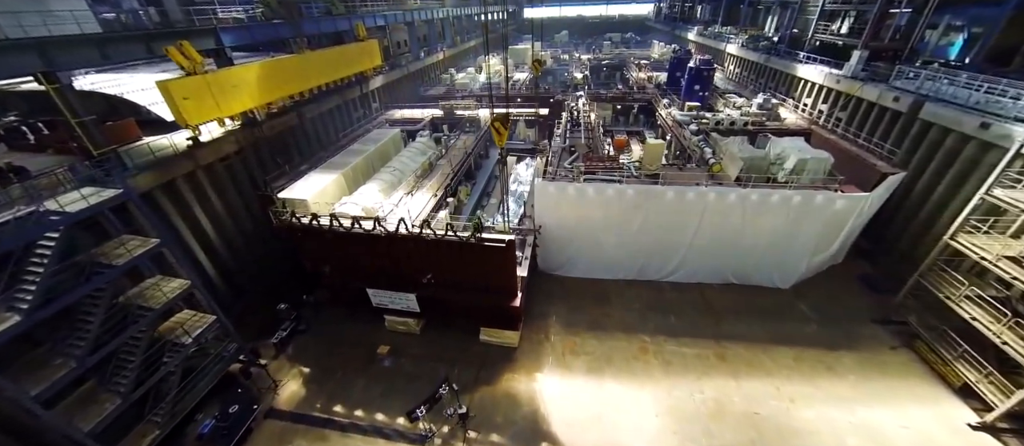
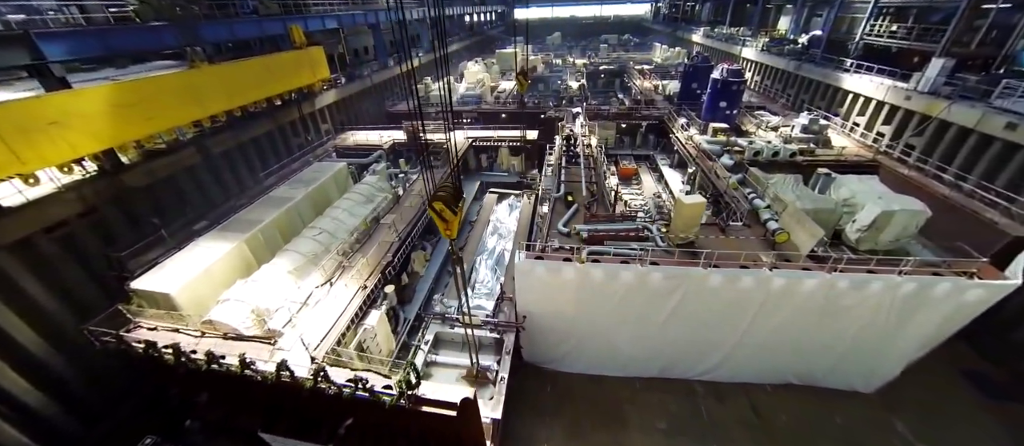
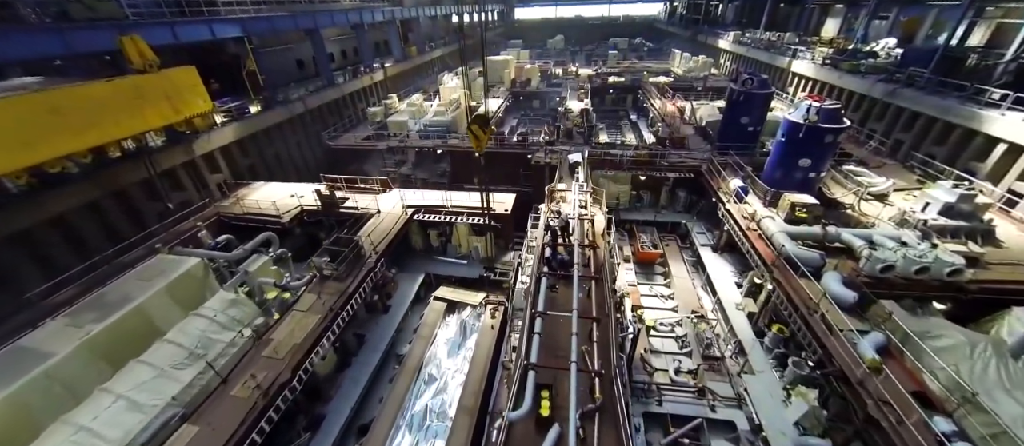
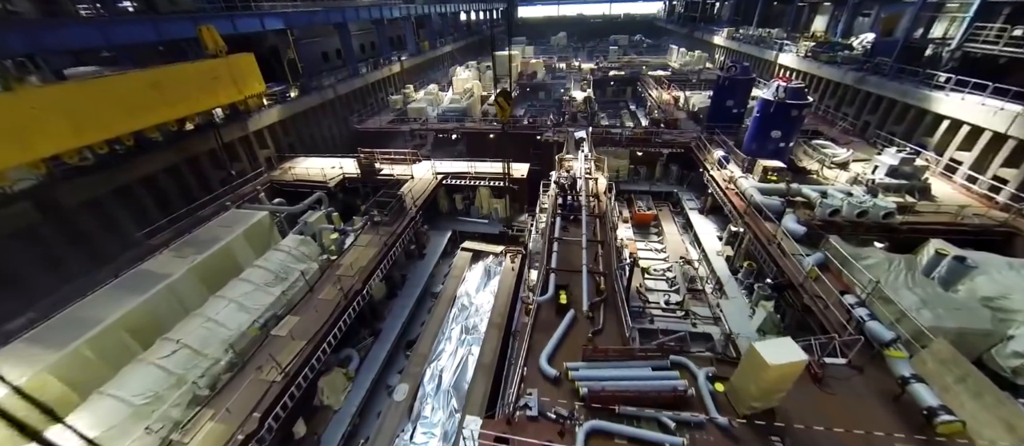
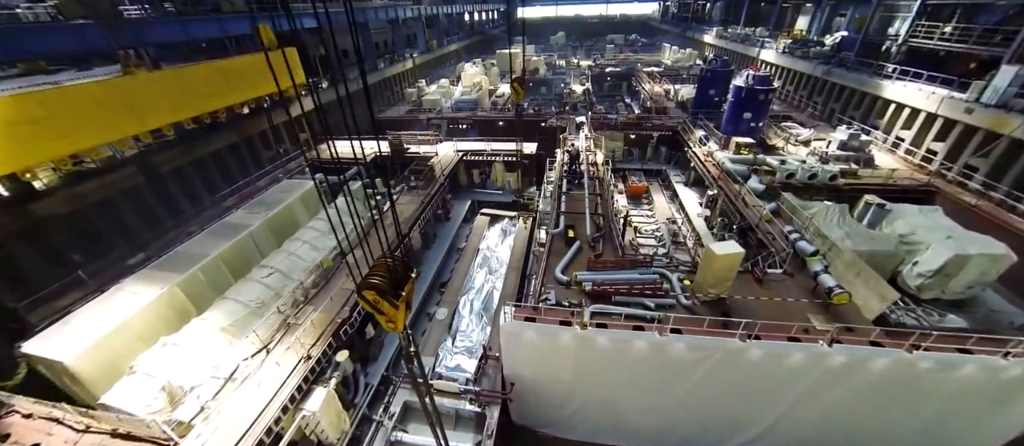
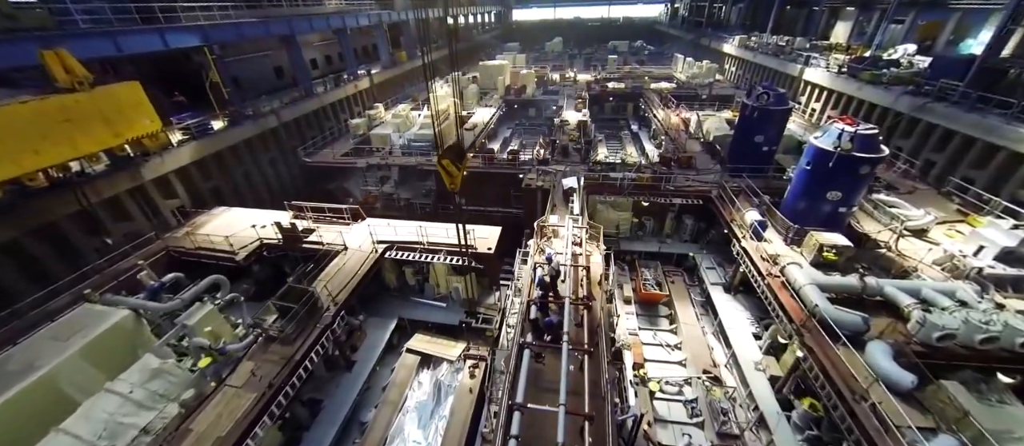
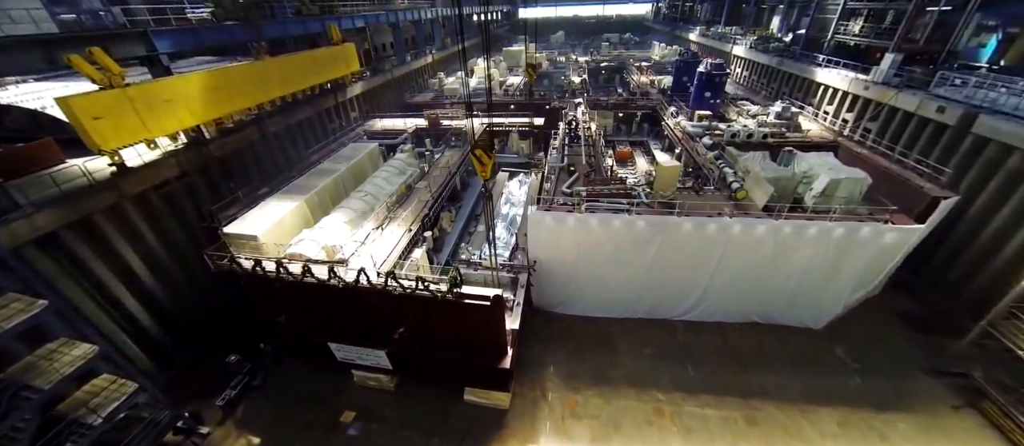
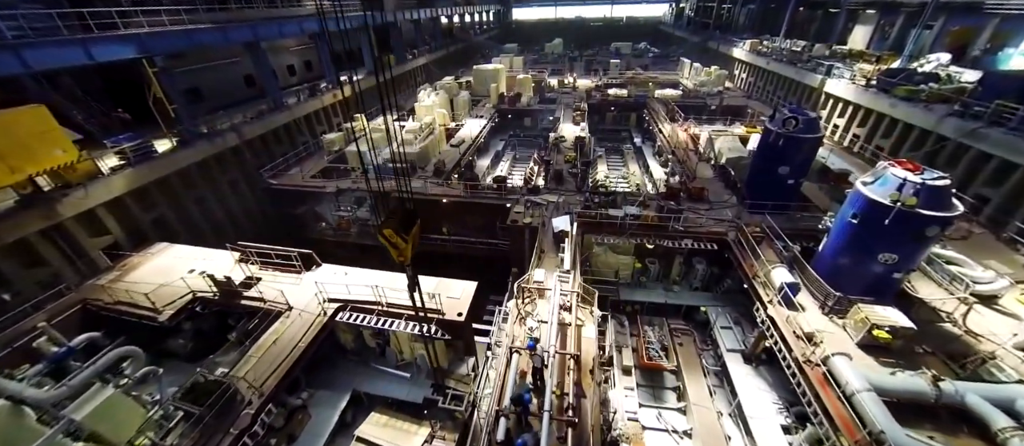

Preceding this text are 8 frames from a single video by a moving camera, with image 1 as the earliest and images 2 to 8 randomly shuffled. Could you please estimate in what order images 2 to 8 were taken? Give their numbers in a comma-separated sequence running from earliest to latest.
7, 2, 5, 4, 3, 6, 8
